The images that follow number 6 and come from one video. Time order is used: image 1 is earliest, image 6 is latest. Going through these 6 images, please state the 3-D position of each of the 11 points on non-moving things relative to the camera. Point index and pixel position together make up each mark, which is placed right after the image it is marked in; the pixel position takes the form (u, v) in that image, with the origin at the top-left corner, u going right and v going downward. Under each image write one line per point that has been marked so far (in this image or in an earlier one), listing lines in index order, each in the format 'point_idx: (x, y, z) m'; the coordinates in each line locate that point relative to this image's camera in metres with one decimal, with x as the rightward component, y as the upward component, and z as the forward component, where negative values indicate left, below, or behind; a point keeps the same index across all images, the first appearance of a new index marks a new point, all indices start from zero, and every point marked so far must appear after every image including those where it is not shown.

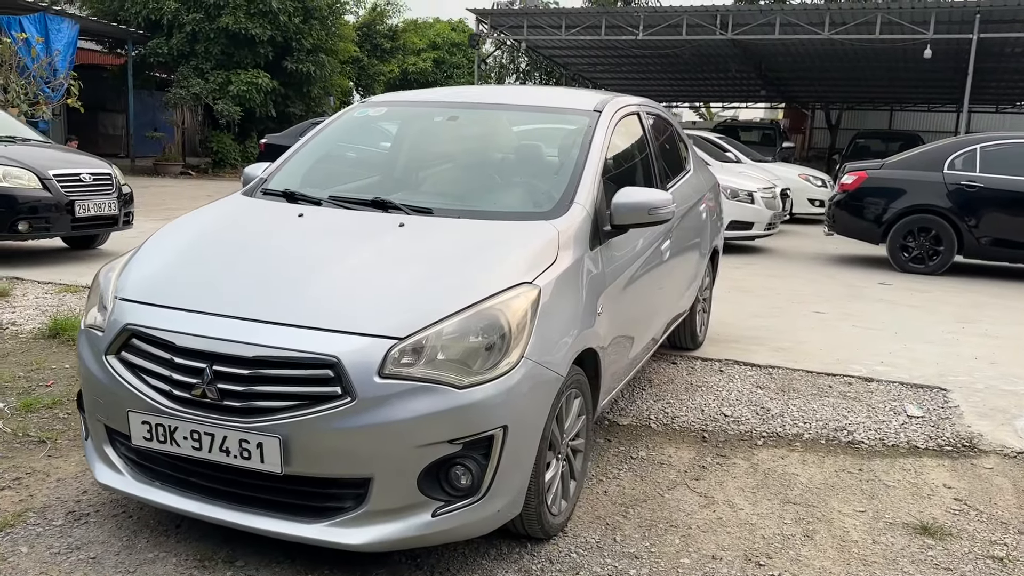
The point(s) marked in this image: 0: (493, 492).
0: (-0.1, -0.6, +2.4) m
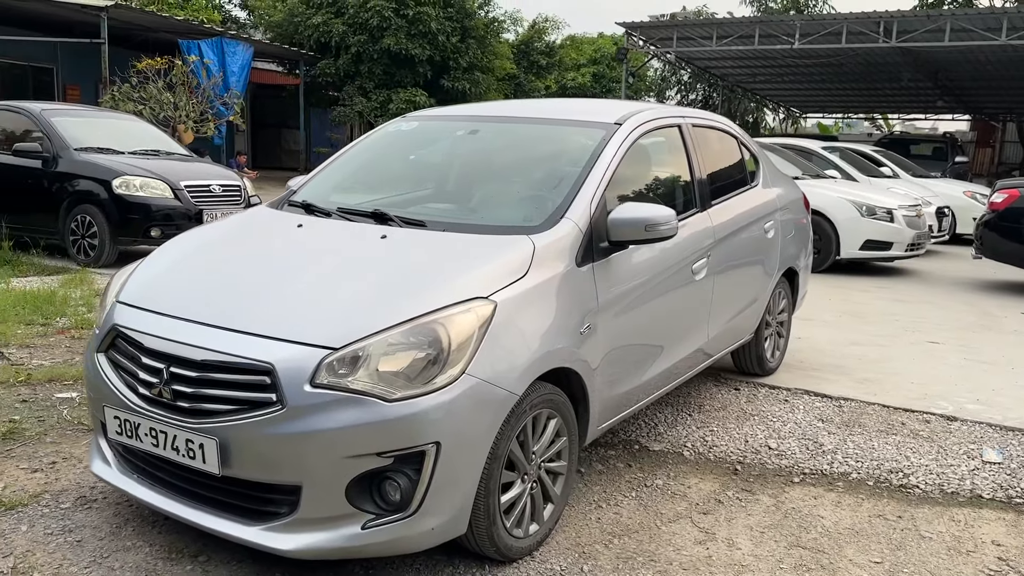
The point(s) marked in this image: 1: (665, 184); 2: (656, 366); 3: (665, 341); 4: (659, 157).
0: (-0.2, -0.6, +2.4) m
1: (+0.6, +0.4, +3.7) m
2: (+0.6, -0.3, +3.6) m
3: (+0.6, -0.2, +3.6) m
4: (+0.6, +0.5, +3.7) m
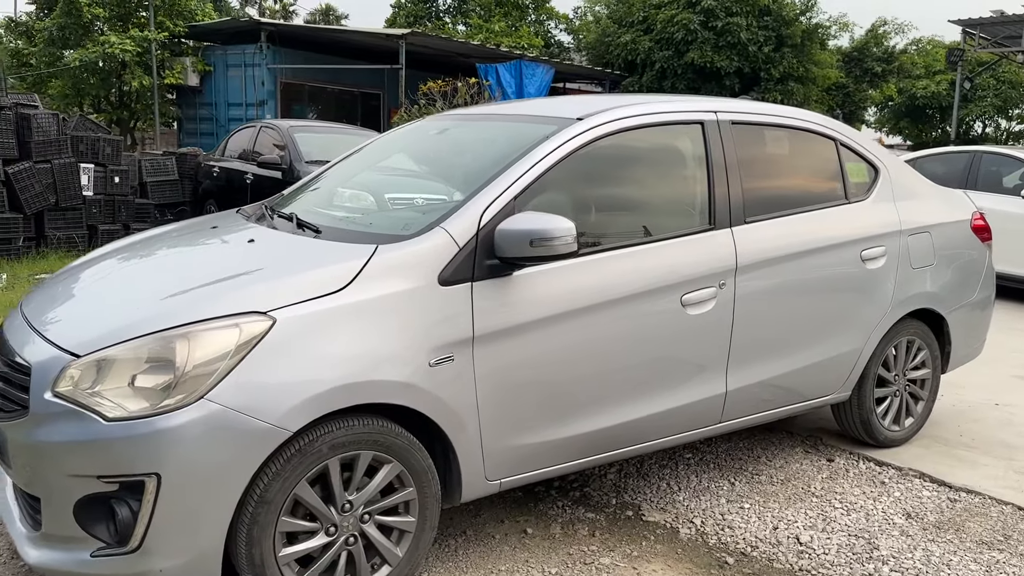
0: (-0.9, -0.6, +2.1) m
1: (+0.5, +0.3, +3.0) m
2: (+0.4, -0.4, +2.9) m
3: (+0.4, -0.3, +2.9) m
4: (+0.5, +0.4, +3.0) m
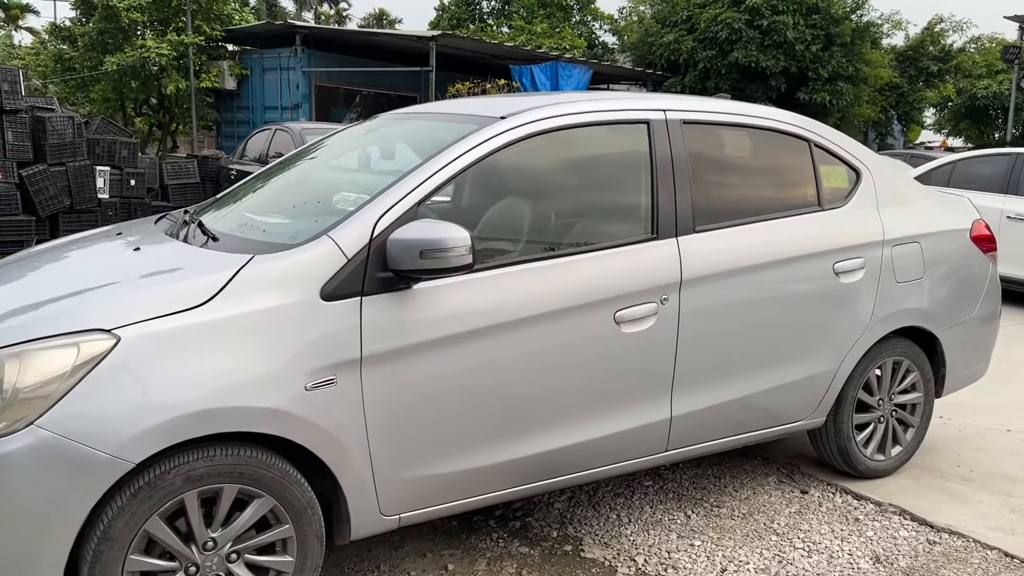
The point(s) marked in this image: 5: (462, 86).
0: (-1.2, -0.7, +1.9) m
1: (+0.2, +0.3, +2.7) m
2: (+0.1, -0.5, +2.6) m
3: (+0.1, -0.4, +2.6) m
4: (+0.2, +0.4, +2.8) m
5: (-0.8, +3.2, +14.0) m
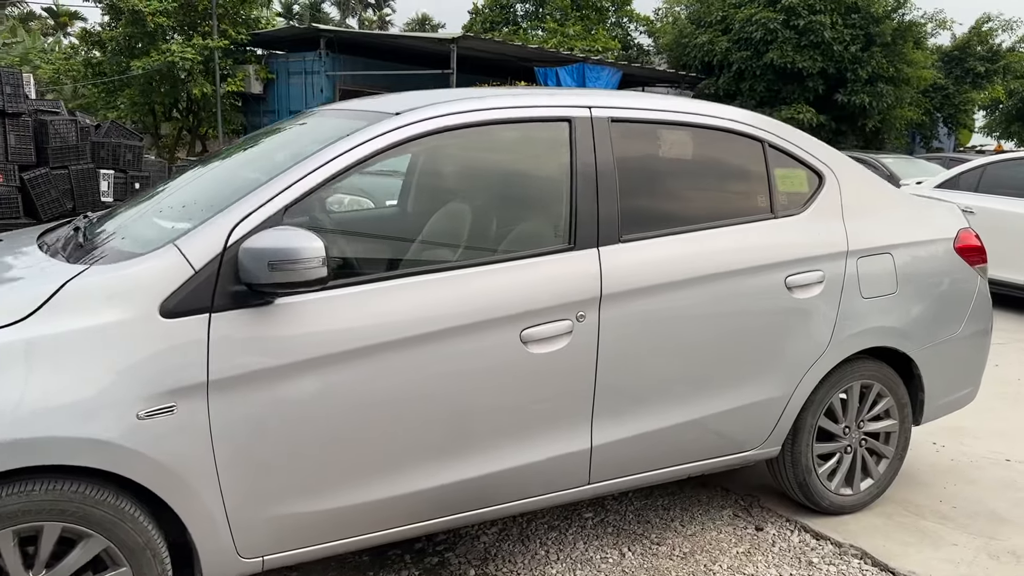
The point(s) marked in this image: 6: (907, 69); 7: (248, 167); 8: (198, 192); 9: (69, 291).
0: (-1.5, -0.7, +1.7) m
1: (0.0, +0.2, +2.5) m
2: (-0.2, -0.5, +2.4) m
3: (-0.1, -0.4, +2.4) m
4: (-0.1, +0.3, +2.5) m
5: (-0.4, +3.1, +13.8) m
6: (+8.7, +4.8, +19.4) m
7: (-0.8, +0.3, +2.6) m
8: (-0.9, +0.3, +2.6) m
9: (-1.0, 0.0, +2.0) m
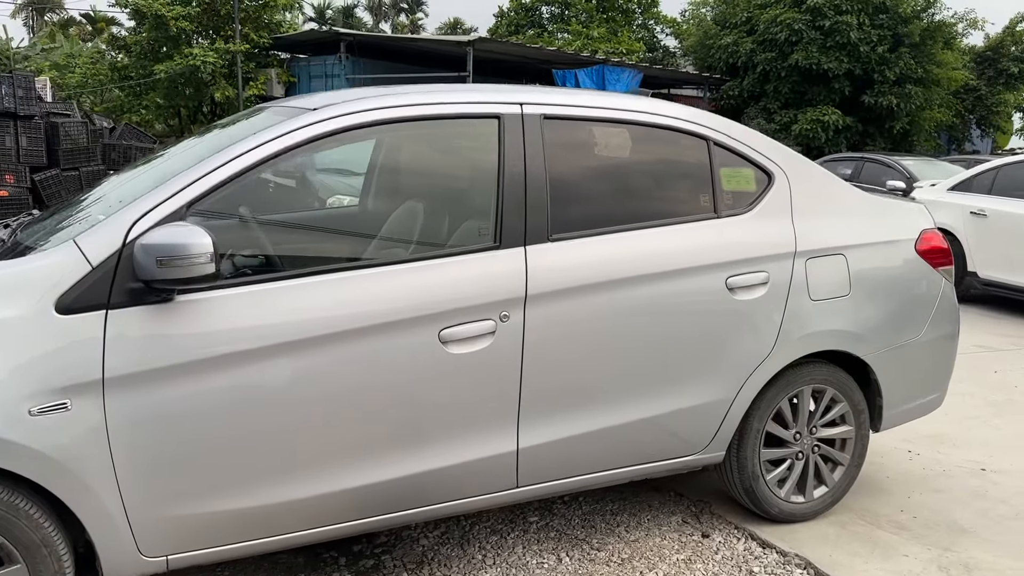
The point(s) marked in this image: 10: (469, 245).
0: (-1.7, -0.7, +1.8) m
1: (-0.2, +0.2, +2.4) m
2: (-0.4, -0.5, +2.4) m
3: (-0.4, -0.4, +2.3) m
4: (-0.3, +0.3, +2.5) m
5: (-0.2, +3.1, +13.8) m
6: (+9.1, +4.7, +19.1) m
7: (-1.0, +0.3, +2.5) m
8: (-1.1, +0.3, +2.6) m
9: (-1.2, 0.0, +2.0) m
10: (-0.2, +0.1, +2.4) m
